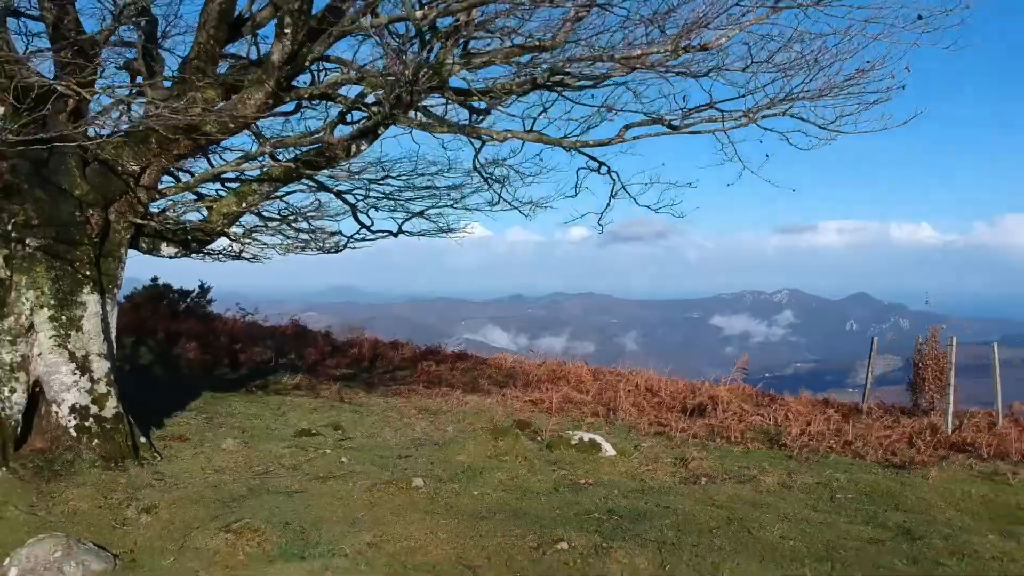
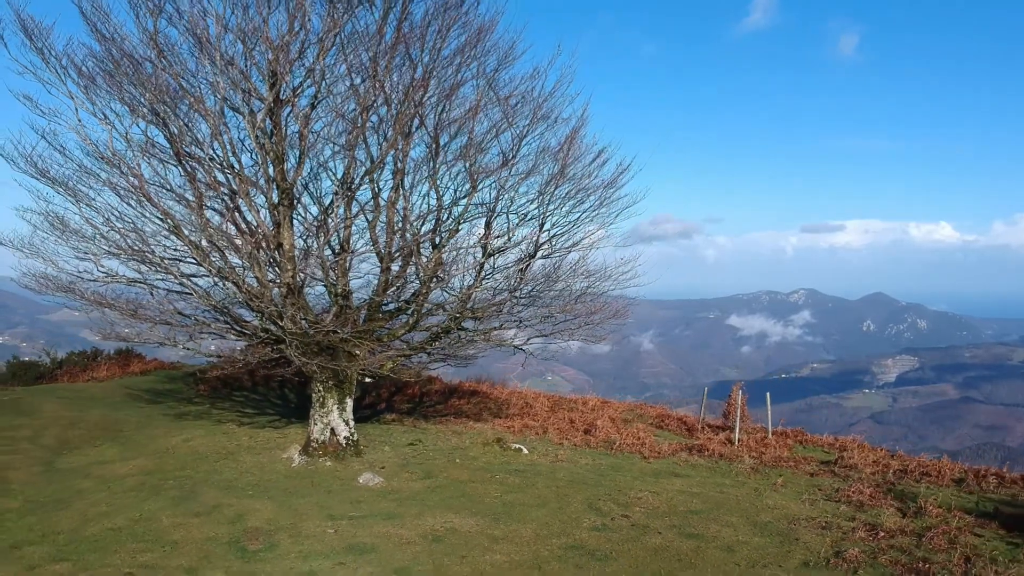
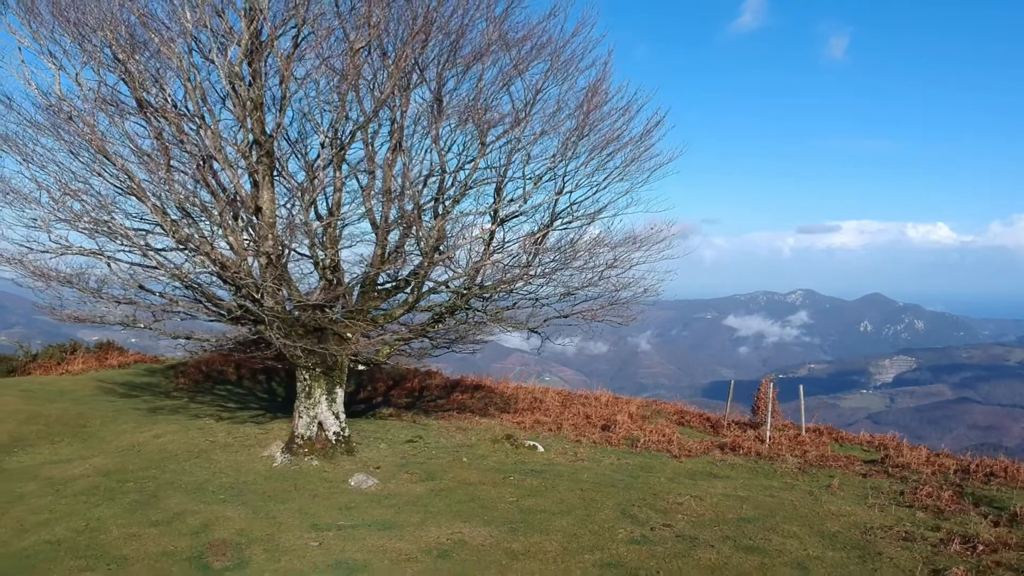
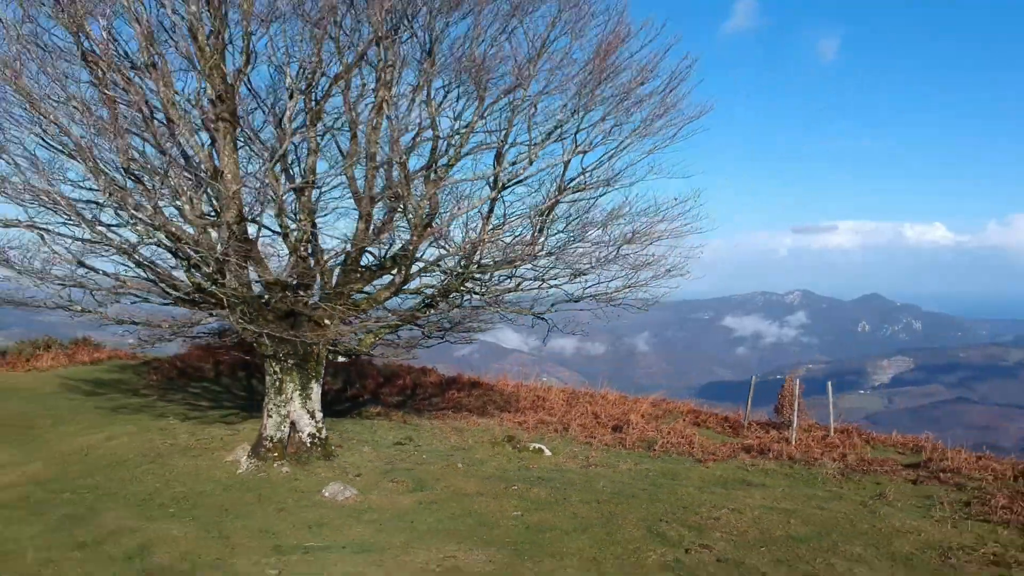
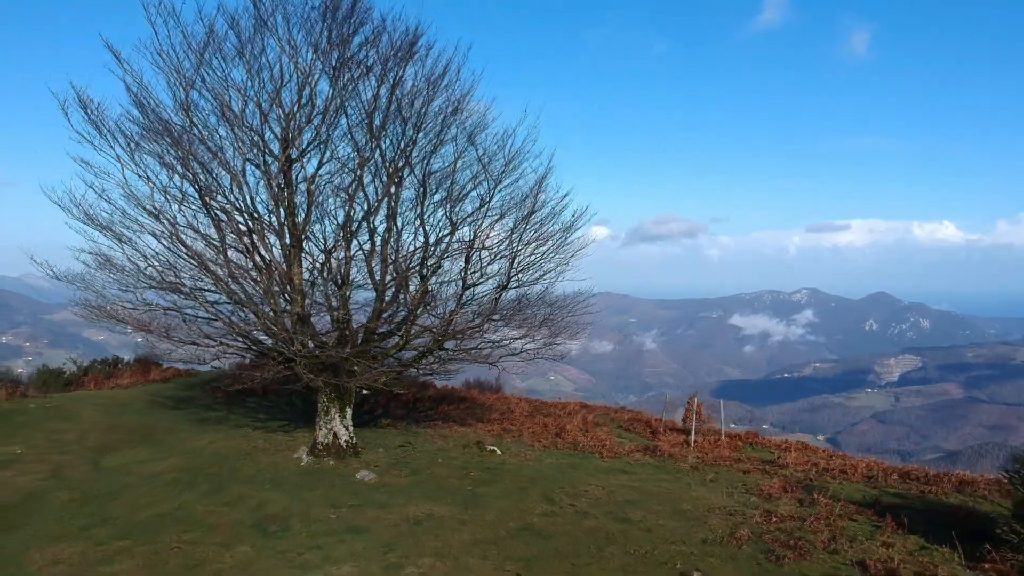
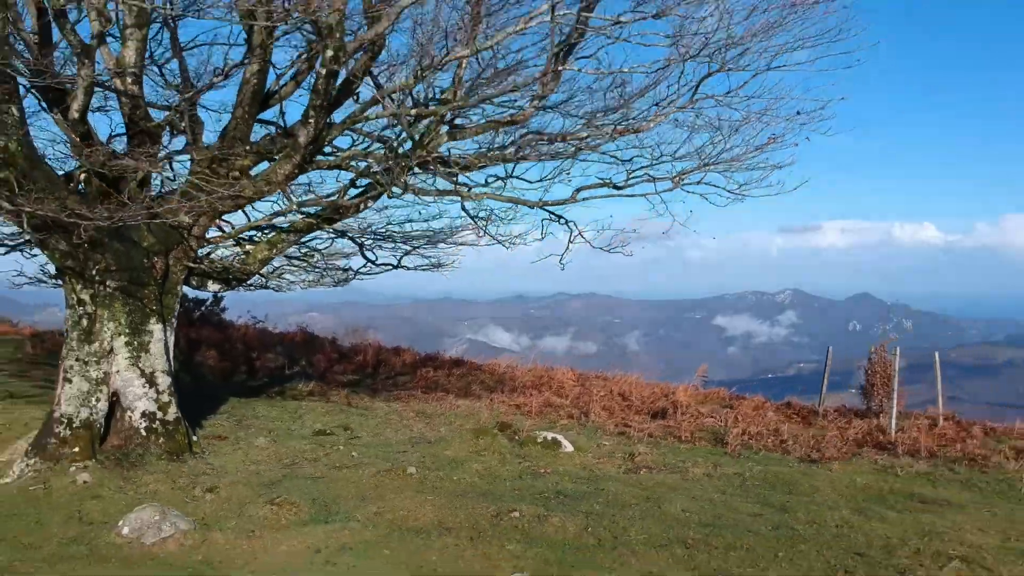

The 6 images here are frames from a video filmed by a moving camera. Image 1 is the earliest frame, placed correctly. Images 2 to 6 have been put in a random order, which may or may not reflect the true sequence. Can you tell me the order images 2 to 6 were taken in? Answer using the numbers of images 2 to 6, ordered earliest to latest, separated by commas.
6, 4, 3, 2, 5
